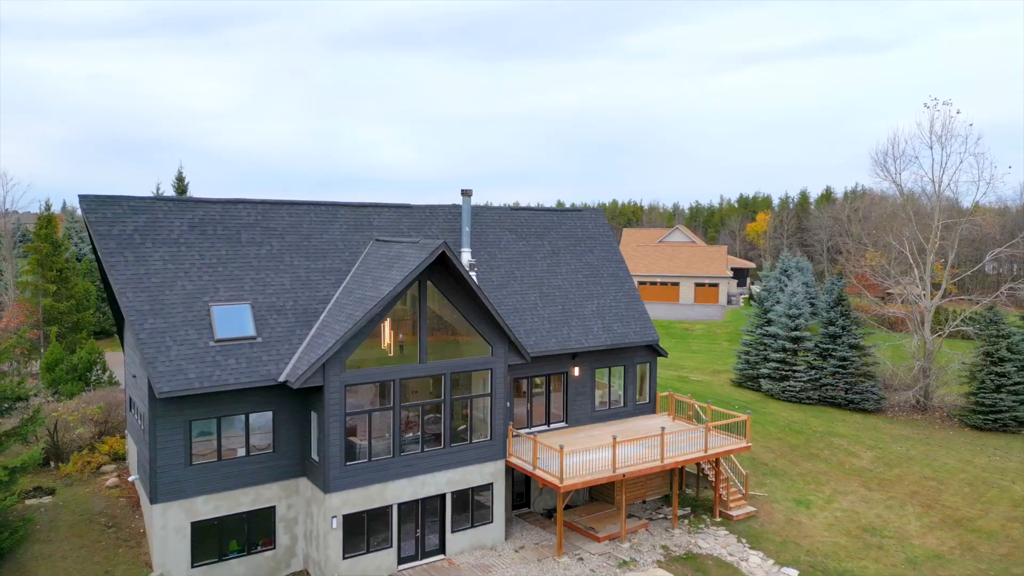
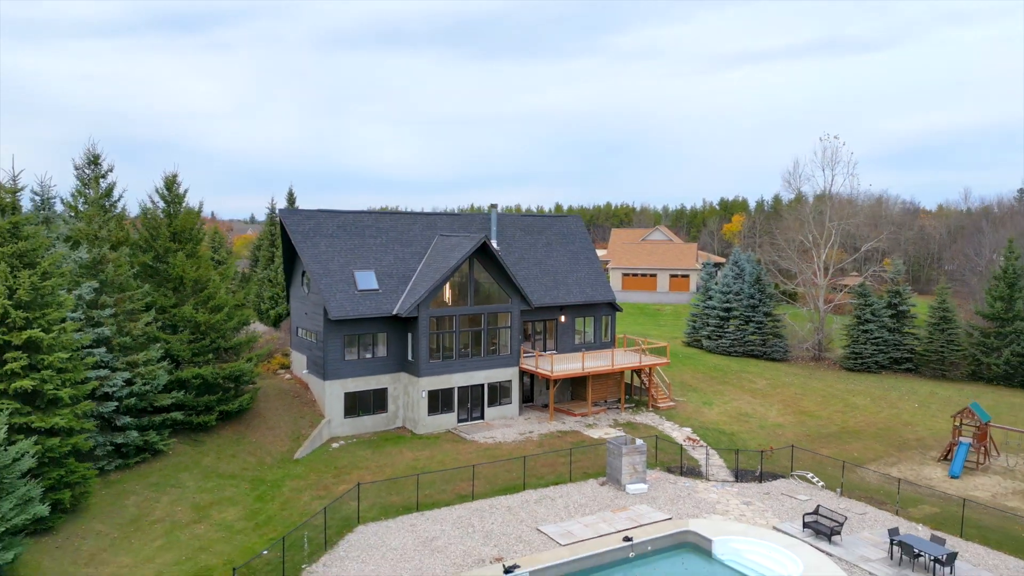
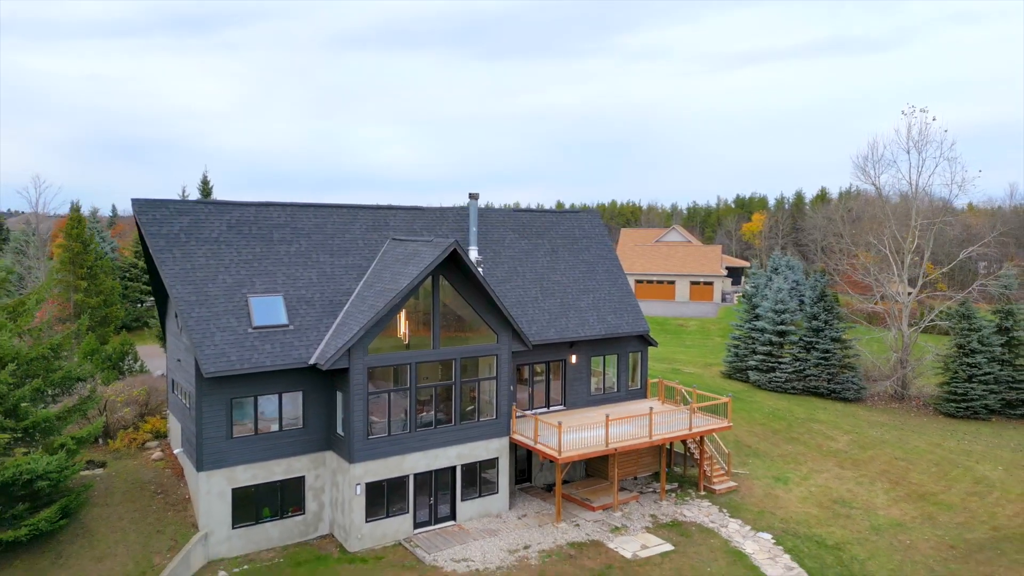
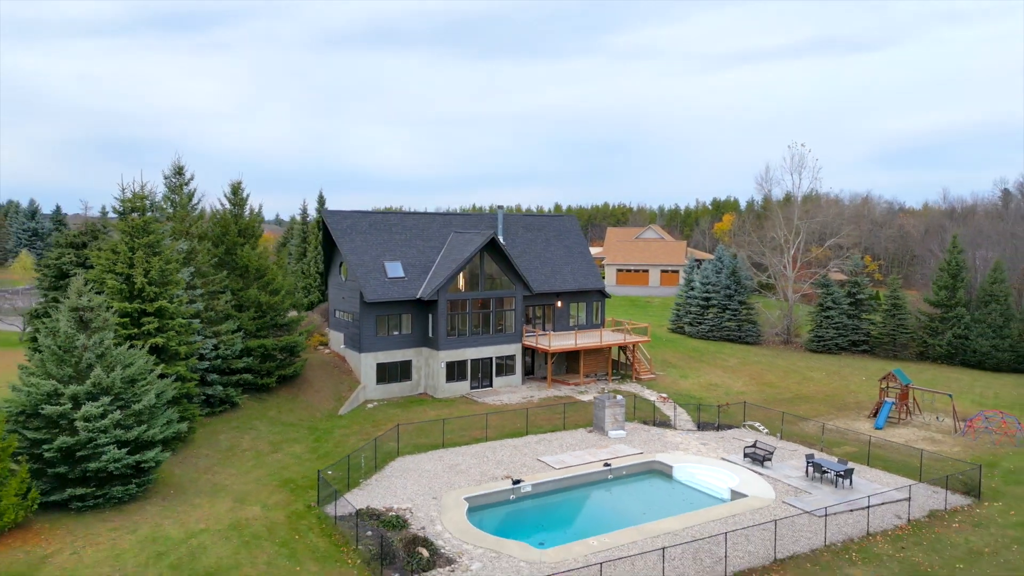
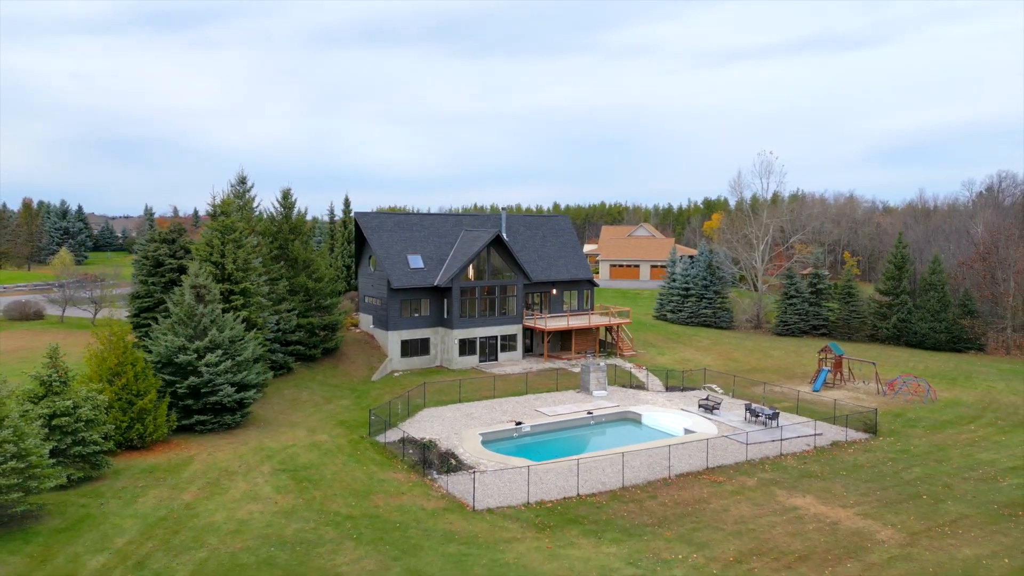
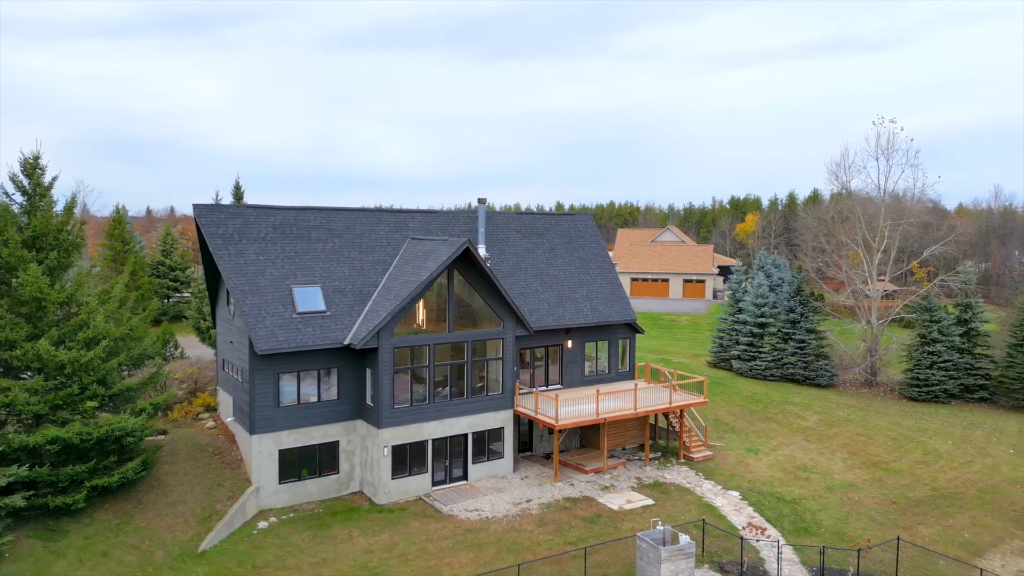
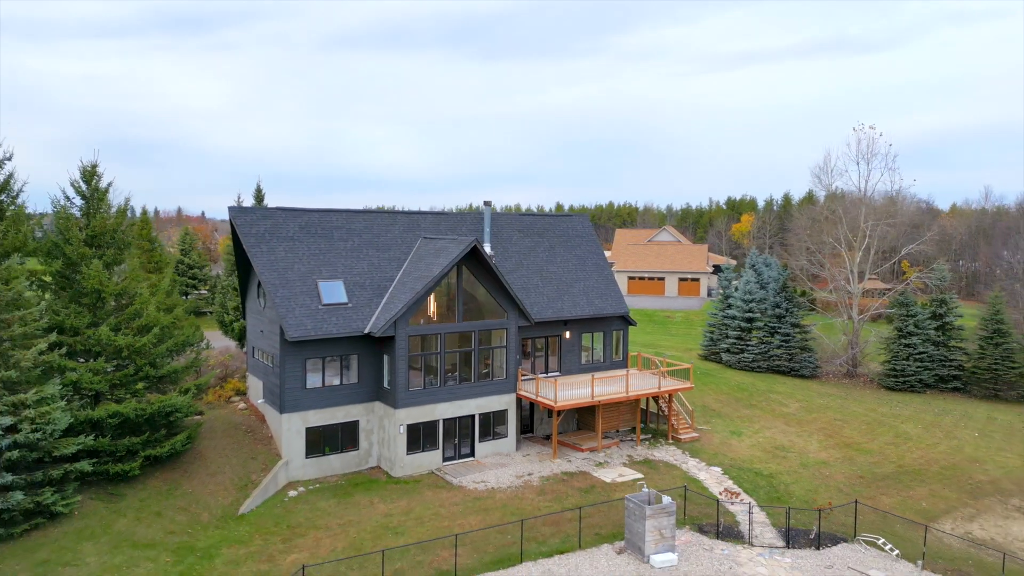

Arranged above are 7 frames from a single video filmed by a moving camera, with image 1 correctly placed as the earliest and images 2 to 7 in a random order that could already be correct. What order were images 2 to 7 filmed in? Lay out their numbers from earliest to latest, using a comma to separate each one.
3, 6, 7, 2, 4, 5
